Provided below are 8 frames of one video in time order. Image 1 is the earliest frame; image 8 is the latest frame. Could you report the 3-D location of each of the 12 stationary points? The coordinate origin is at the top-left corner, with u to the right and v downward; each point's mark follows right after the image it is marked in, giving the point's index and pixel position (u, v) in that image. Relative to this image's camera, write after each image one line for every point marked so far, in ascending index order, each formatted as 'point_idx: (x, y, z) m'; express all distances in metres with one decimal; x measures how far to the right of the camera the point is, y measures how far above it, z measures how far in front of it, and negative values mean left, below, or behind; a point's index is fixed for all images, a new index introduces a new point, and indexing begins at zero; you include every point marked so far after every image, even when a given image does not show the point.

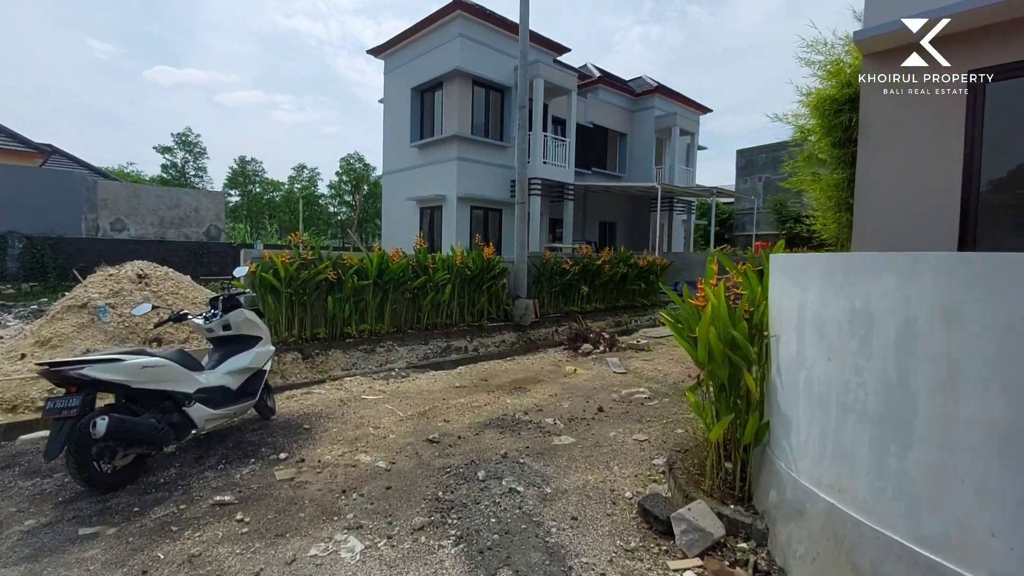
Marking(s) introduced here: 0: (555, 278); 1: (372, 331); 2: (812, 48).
0: (+0.7, +0.1, +8.1) m
1: (-1.7, -0.5, +6.1) m
2: (+2.4, +1.9, +4.1) m
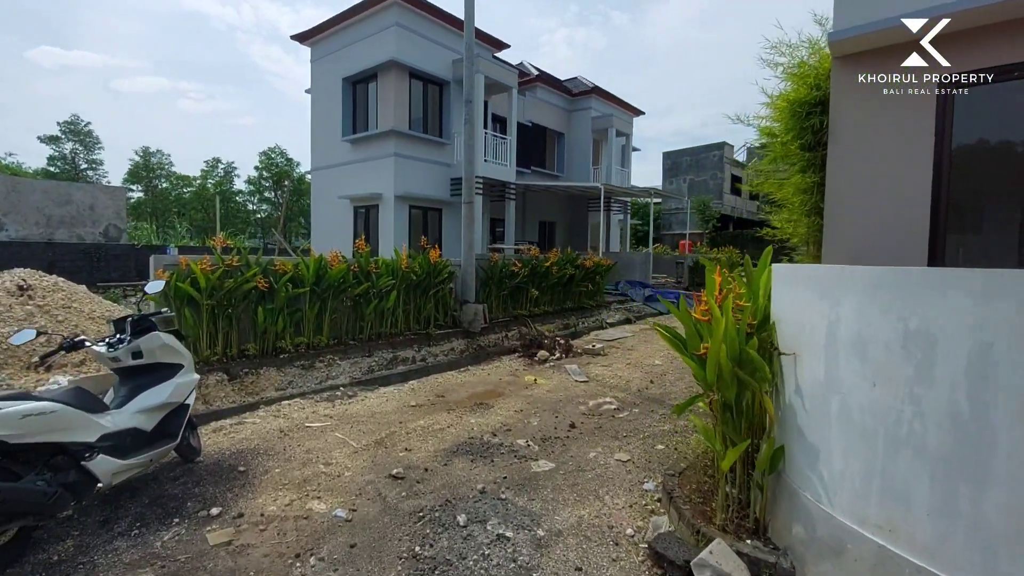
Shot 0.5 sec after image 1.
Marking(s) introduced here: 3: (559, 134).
0: (-0.1, +0.1, +7.8) m
1: (-2.2, -0.6, +5.5) m
2: (+2.1, +1.9, +4.1) m
3: (+1.5, +4.8, +16.2) m
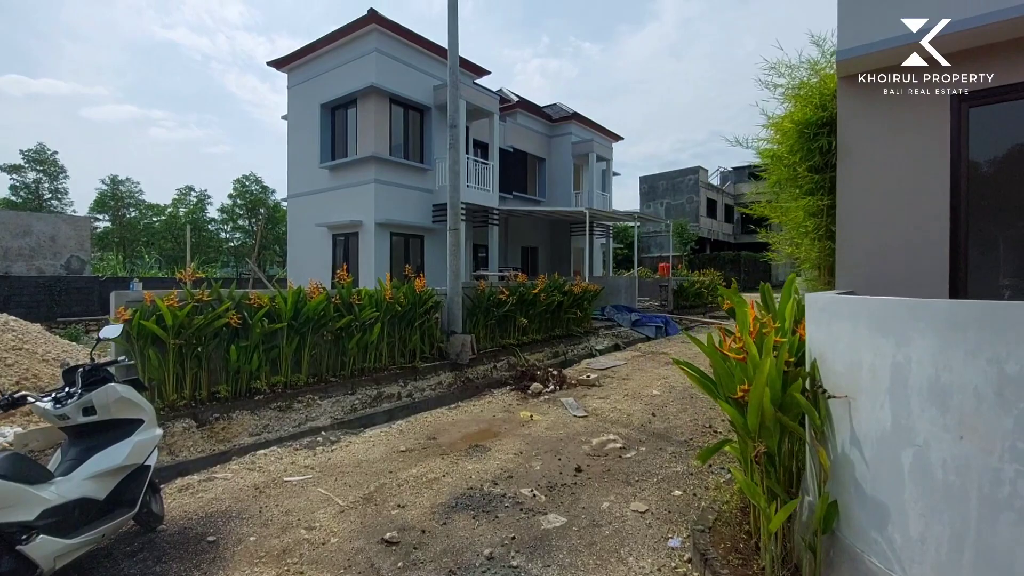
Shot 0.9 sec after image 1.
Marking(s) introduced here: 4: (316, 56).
0: (-0.3, -0.3, +7.5) m
1: (-2.2, -0.9, +5.1) m
2: (+2.0, +1.7, +4.0) m
3: (+0.9, +4.0, +16.2) m
4: (-4.2, +5.1, +11.2) m
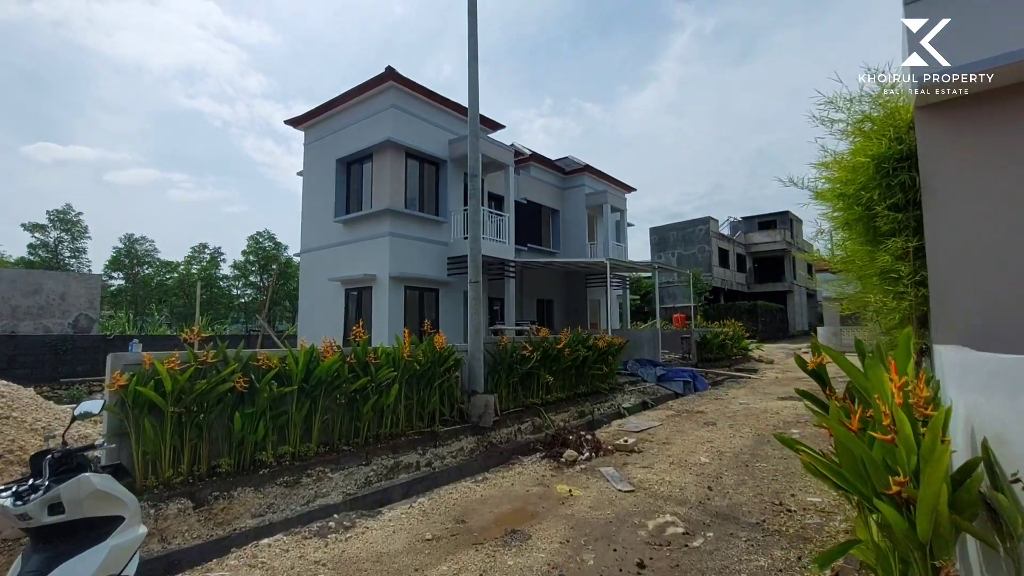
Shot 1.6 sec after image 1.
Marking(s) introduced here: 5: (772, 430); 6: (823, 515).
0: (0.0, -1.1, +7.0) m
1: (-1.9, -1.5, +4.6) m
2: (+2.3, +1.3, +3.7) m
3: (+1.3, +2.4, +16.1) m
4: (-3.9, +3.9, +11.3) m
5: (+3.2, -1.8, +6.4) m
6: (+2.2, -1.6, +3.6) m
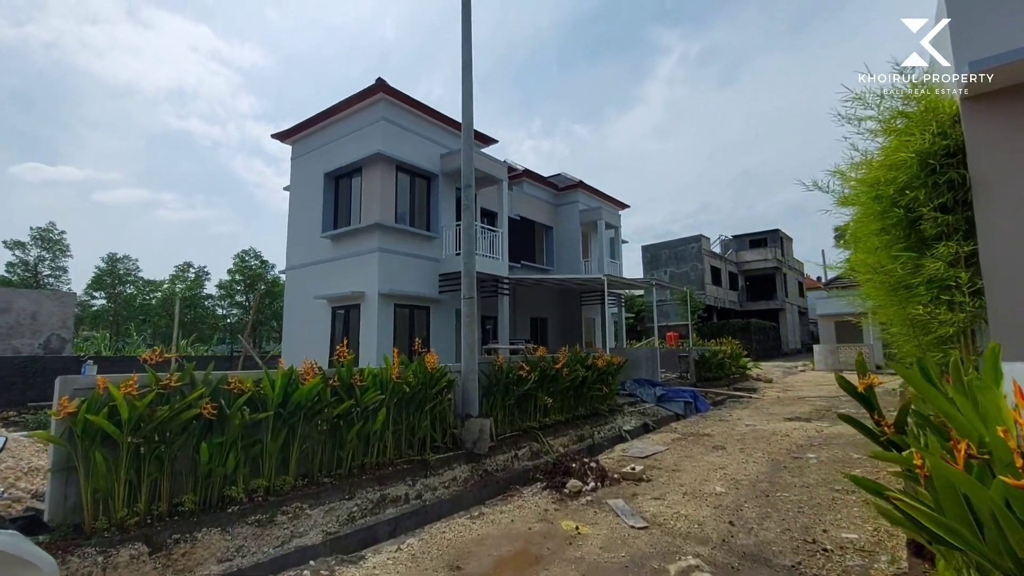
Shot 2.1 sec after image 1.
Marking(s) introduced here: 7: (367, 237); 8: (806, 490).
0: (0.0, -1.3, +6.6) m
1: (-1.9, -1.6, +4.1) m
2: (+2.3, +1.2, +3.4) m
3: (+1.1, +1.8, +15.8) m
4: (-4.1, +3.5, +11.0) m
5: (+3.2, -1.9, +6.0) m
6: (+2.2, -1.7, +3.2) m
7: (-2.8, +1.0, +9.8) m
8: (+2.7, -1.8, +4.6) m
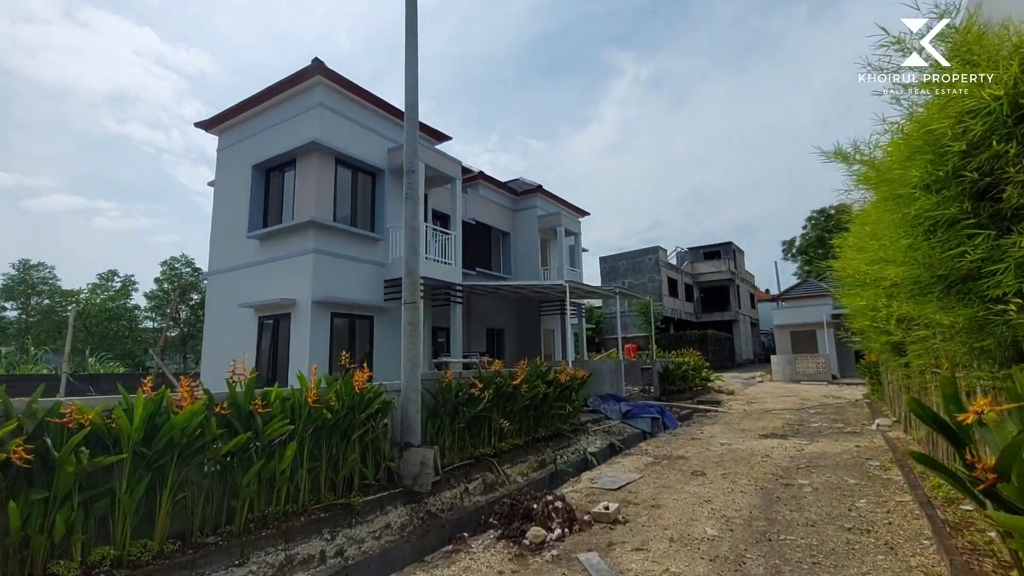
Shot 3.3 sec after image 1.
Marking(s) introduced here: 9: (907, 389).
0: (-0.6, -1.3, +5.6) m
1: (-2.3, -1.6, +3.0) m
2: (+2.0, +1.3, +2.7) m
3: (-0.2, +1.6, +15.0) m
4: (-5.0, +3.3, +9.8) m
5: (+2.7, -2.0, +5.3) m
6: (+1.9, -1.6, +2.4) m
7: (-3.6, +0.9, +8.6) m
8: (+2.3, -1.8, +3.9) m
9: (+5.2, -1.3, +6.7) m
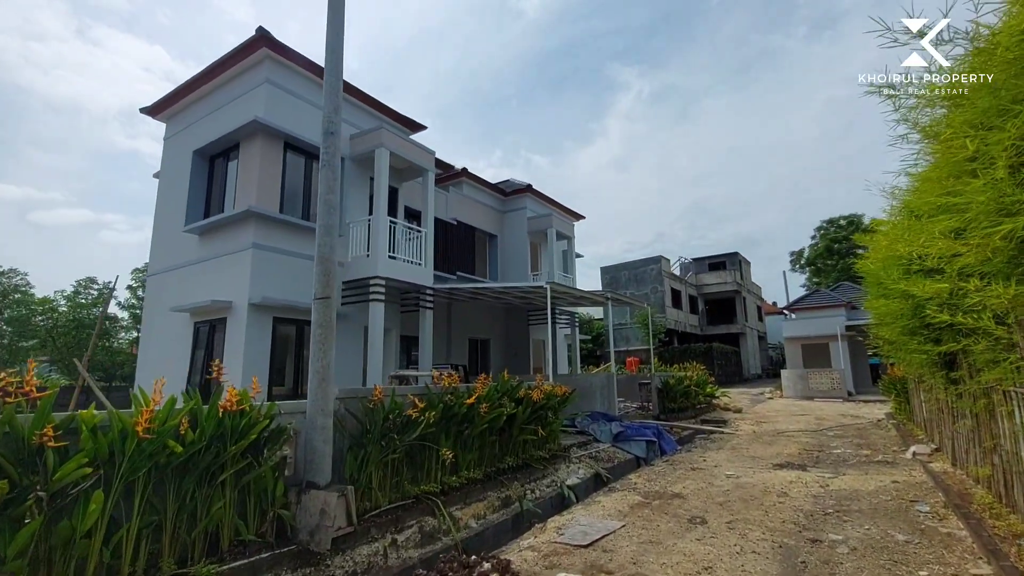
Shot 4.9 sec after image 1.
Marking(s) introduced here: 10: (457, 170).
0: (-1.0, -1.3, +4.4) m
1: (-2.8, -1.5, +1.8) m
2: (+1.5, +1.4, +1.5) m
3: (-0.6, +1.4, +13.8) m
4: (-5.4, +3.3, +8.8) m
5: (+2.2, -1.9, +4.0) m
6: (+1.4, -1.5, +1.1) m
7: (-4.0, +0.8, +7.5) m
8: (+1.8, -1.7, +2.6) m
9: (+4.7, -1.3, +5.5) m
10: (-1.3, +2.9, +12.6) m
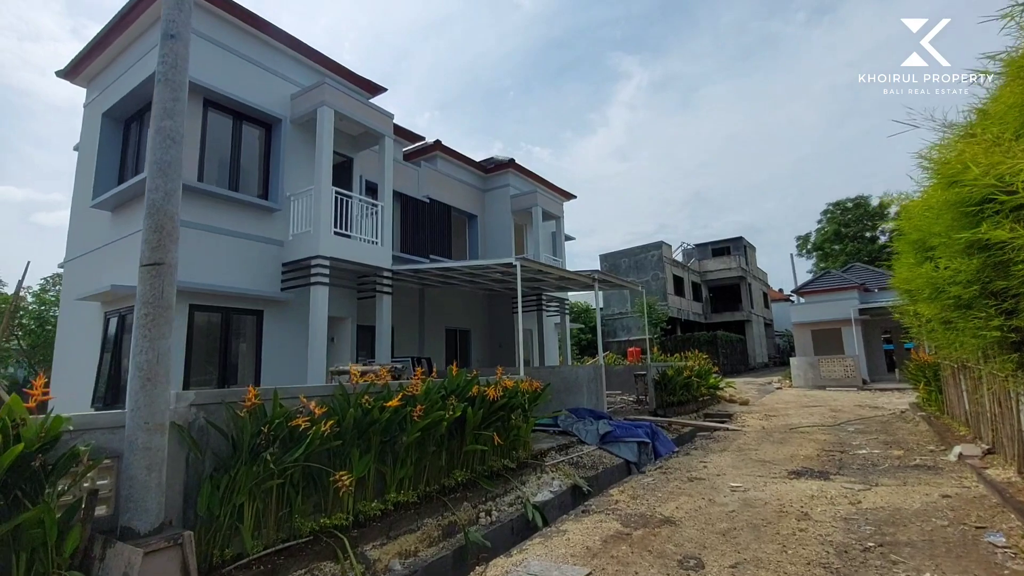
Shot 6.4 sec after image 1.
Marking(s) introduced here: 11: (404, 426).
0: (-1.5, -1.1, +3.3) m
1: (-3.3, -1.3, +0.7) m
2: (+1.0, +1.6, +0.3) m
3: (-1.0, +1.7, +12.6) m
4: (-5.9, +3.5, +7.6) m
5: (+1.7, -1.6, +2.8) m
6: (+0.9, -1.3, 0.0) m
7: (-4.5, +1.0, +6.3) m
8: (+1.3, -1.5, +1.4) m
9: (+4.3, -1.0, +4.3) m
10: (-1.8, +3.2, +11.4) m
11: (-0.9, -1.1, +4.0) m
